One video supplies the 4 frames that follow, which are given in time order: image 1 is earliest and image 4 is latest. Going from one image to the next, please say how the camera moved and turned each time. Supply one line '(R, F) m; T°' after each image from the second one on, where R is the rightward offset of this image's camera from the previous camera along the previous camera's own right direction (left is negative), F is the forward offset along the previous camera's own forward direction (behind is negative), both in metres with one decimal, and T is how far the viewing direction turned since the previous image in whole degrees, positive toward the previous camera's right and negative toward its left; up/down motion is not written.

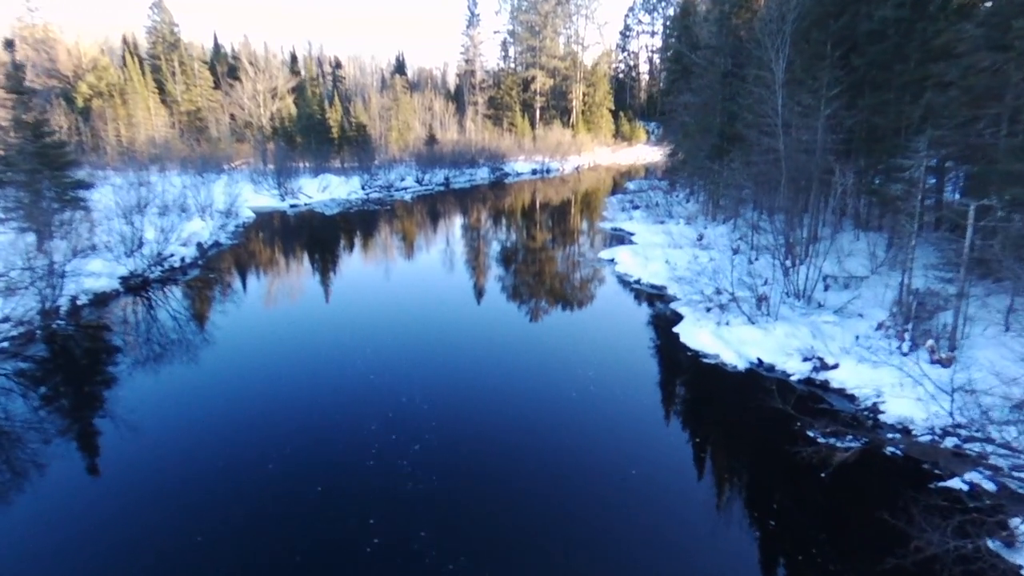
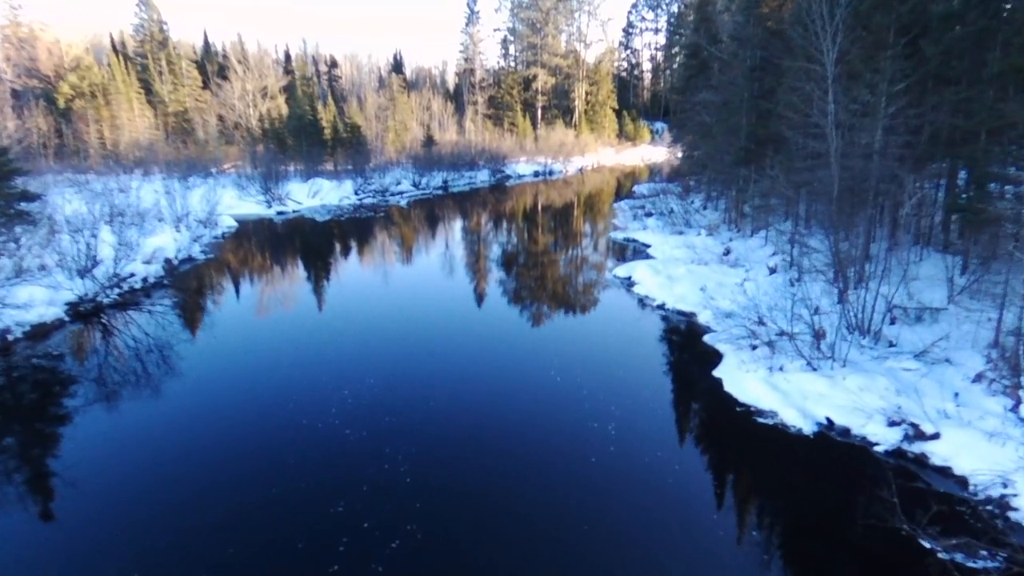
(-0.1, +2.2) m; 0°
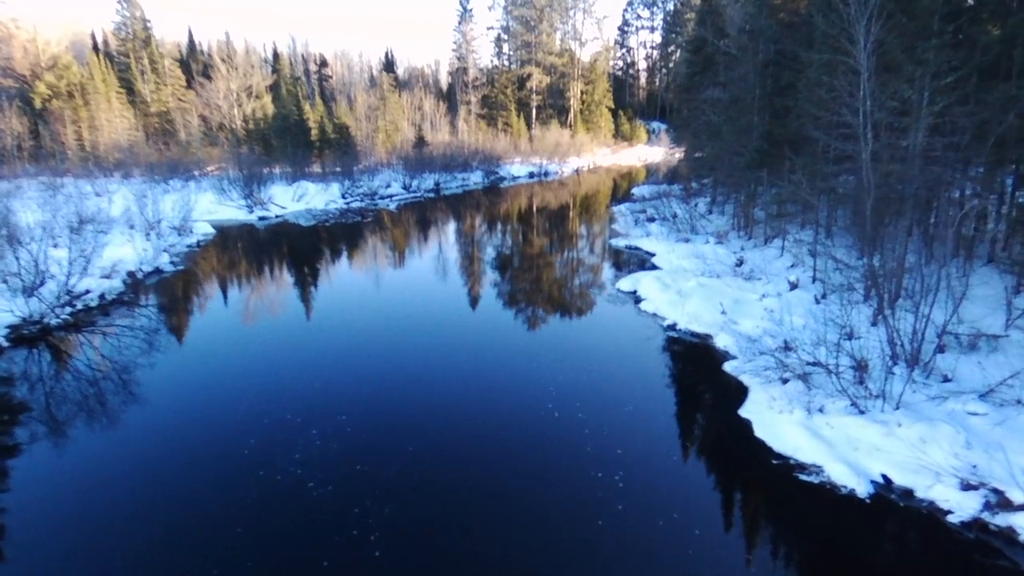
(0.0, +1.5) m; 0°
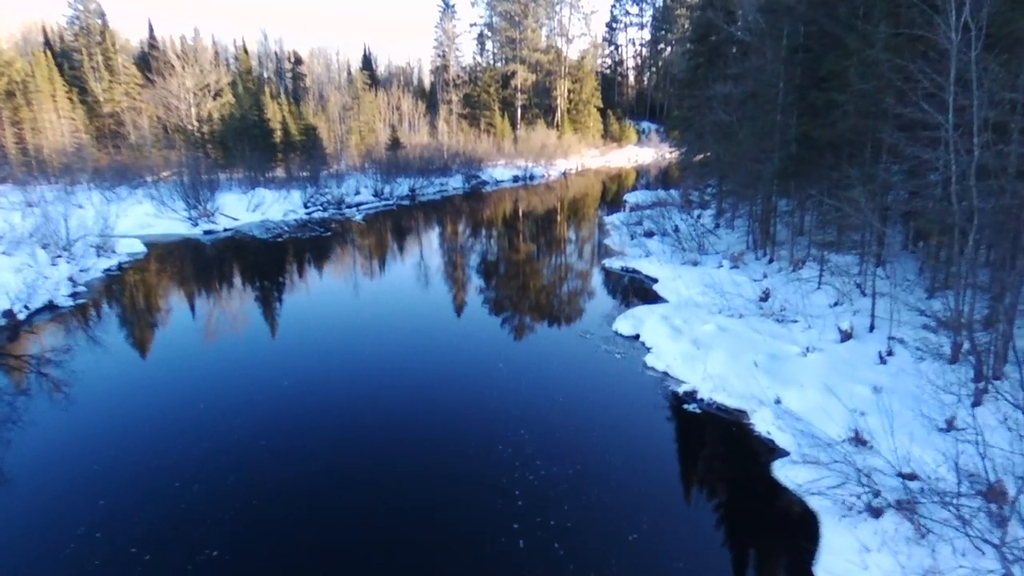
(+0.4, +3.4) m; +1°
